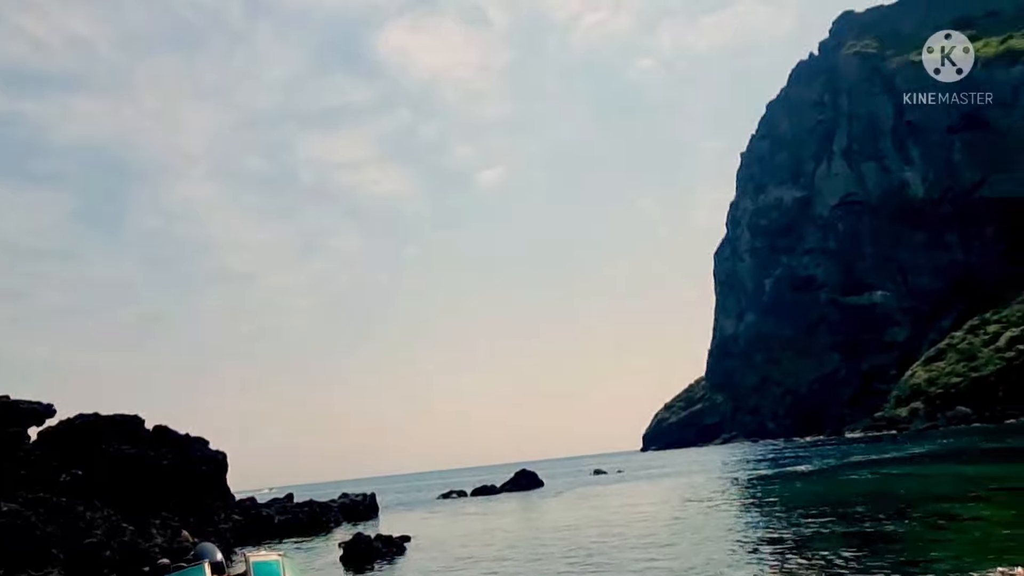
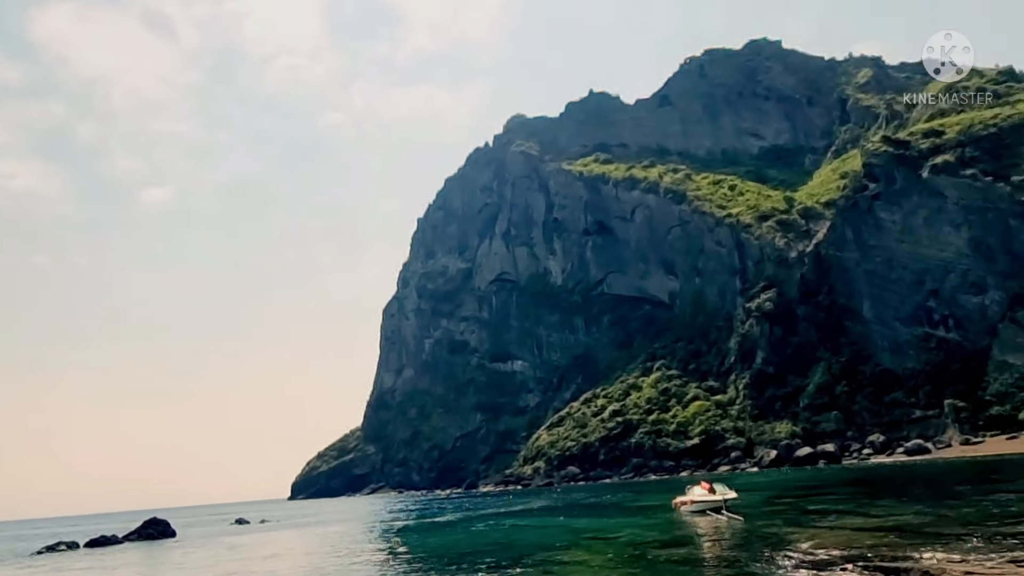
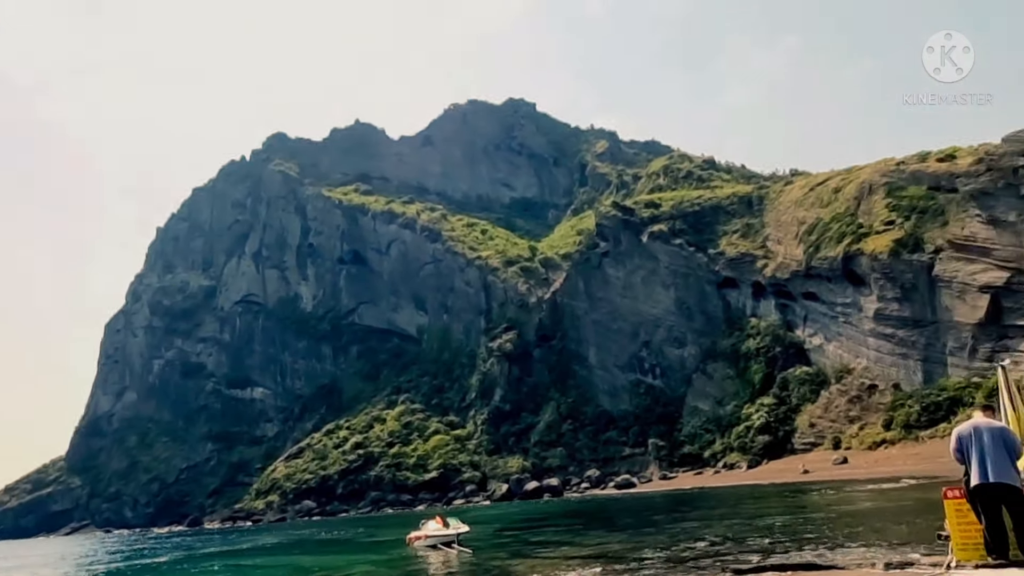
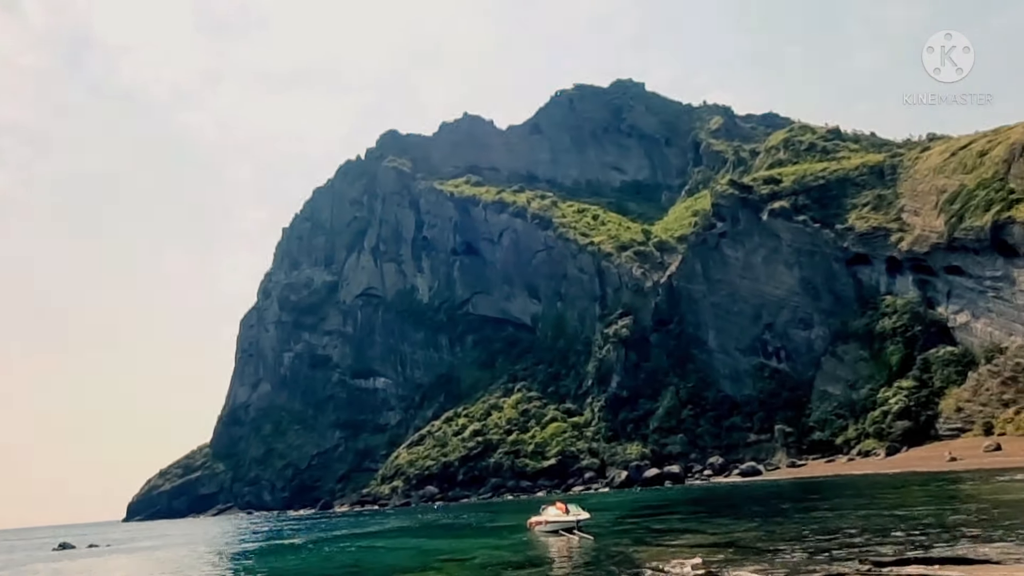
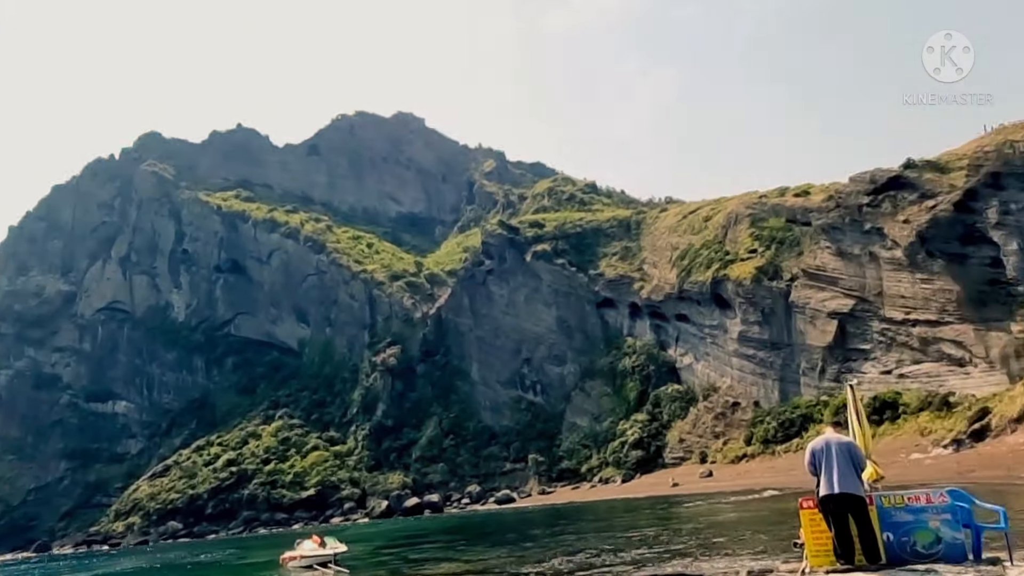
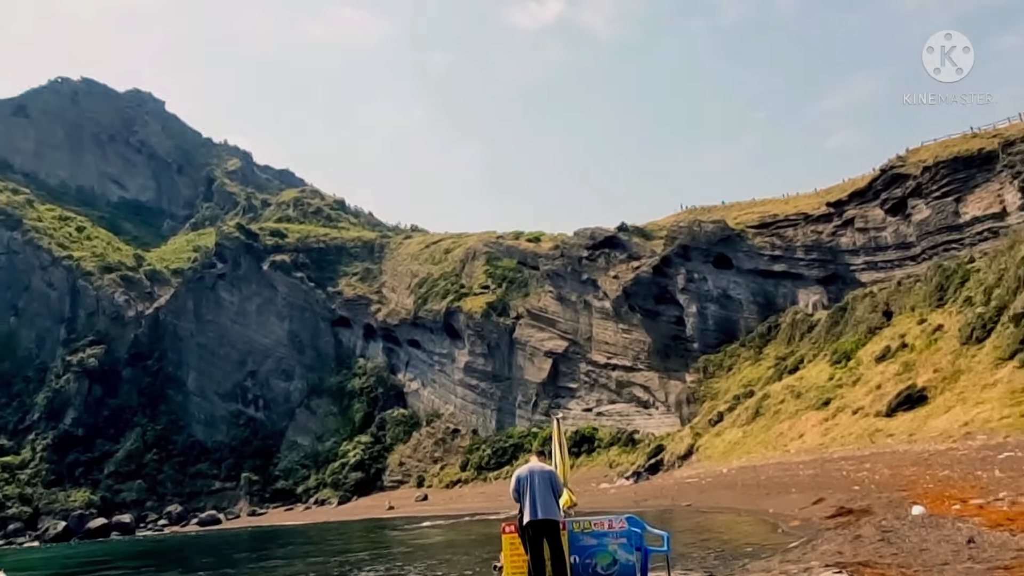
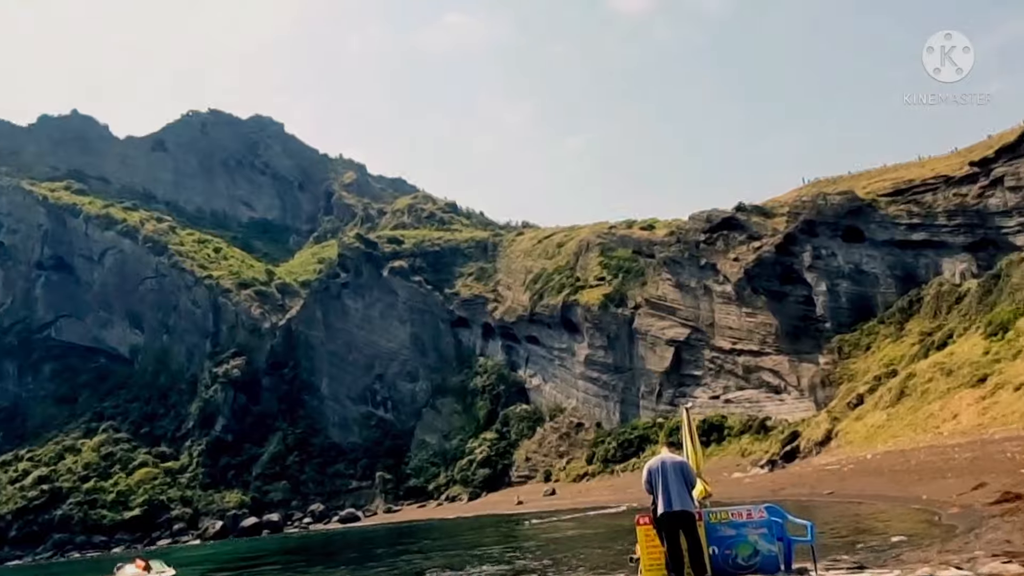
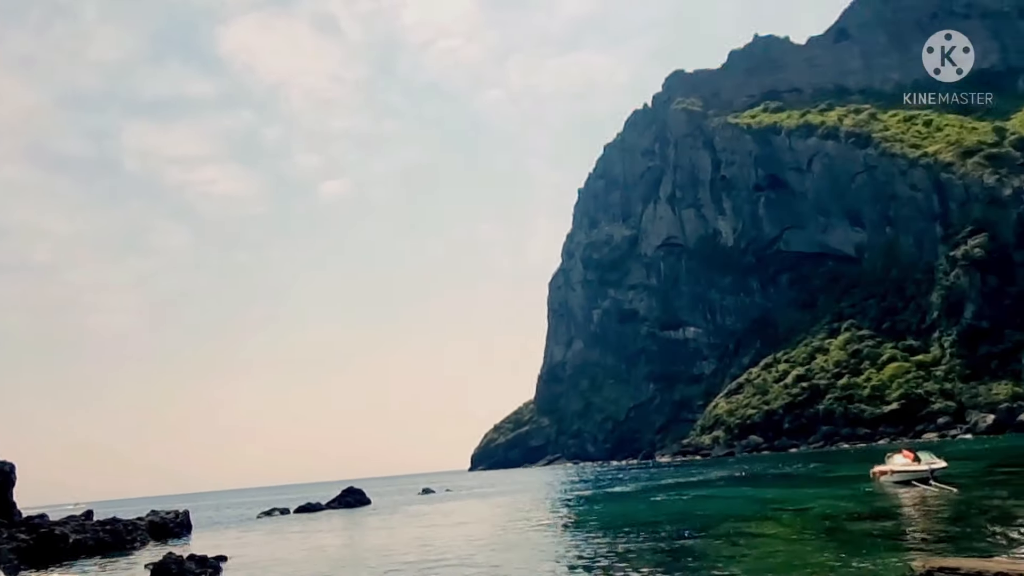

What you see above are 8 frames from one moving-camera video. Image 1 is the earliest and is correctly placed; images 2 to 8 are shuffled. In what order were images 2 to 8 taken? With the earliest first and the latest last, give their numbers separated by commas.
8, 2, 4, 3, 5, 7, 6
